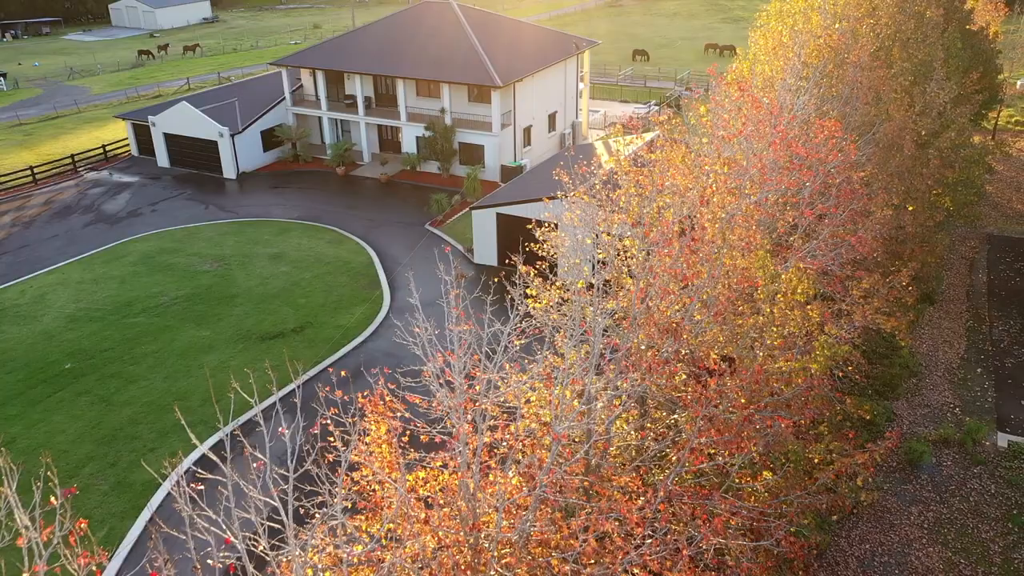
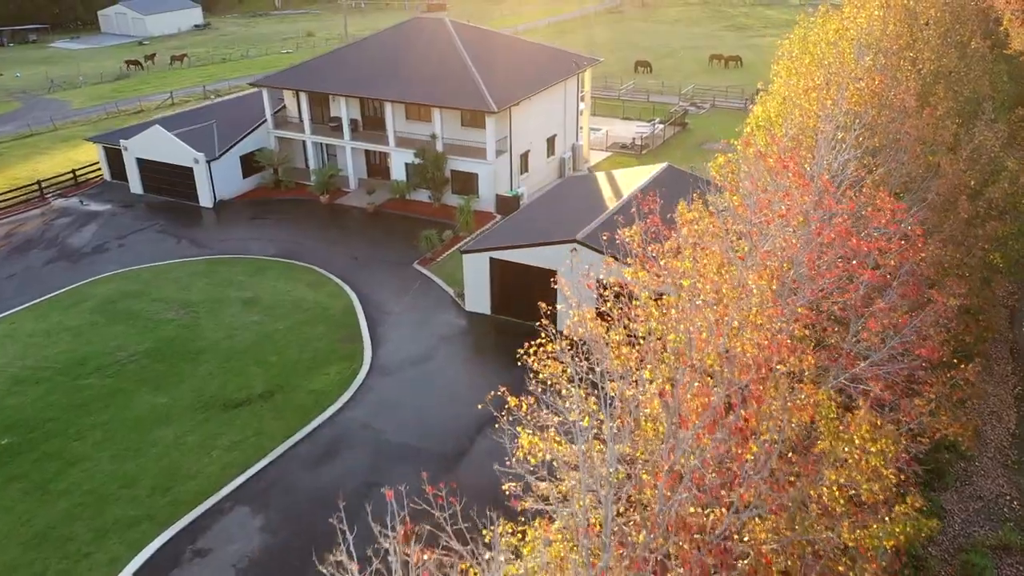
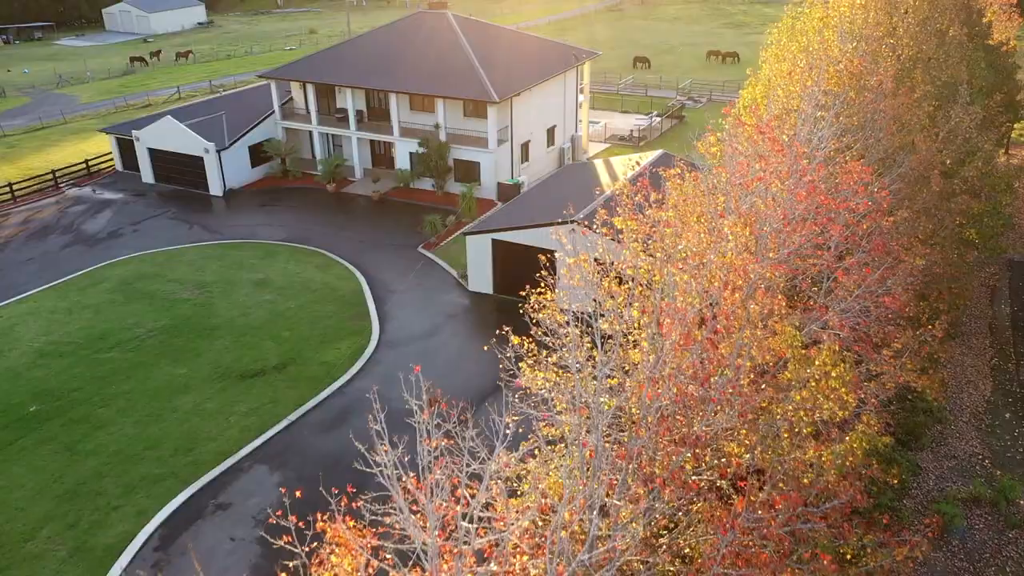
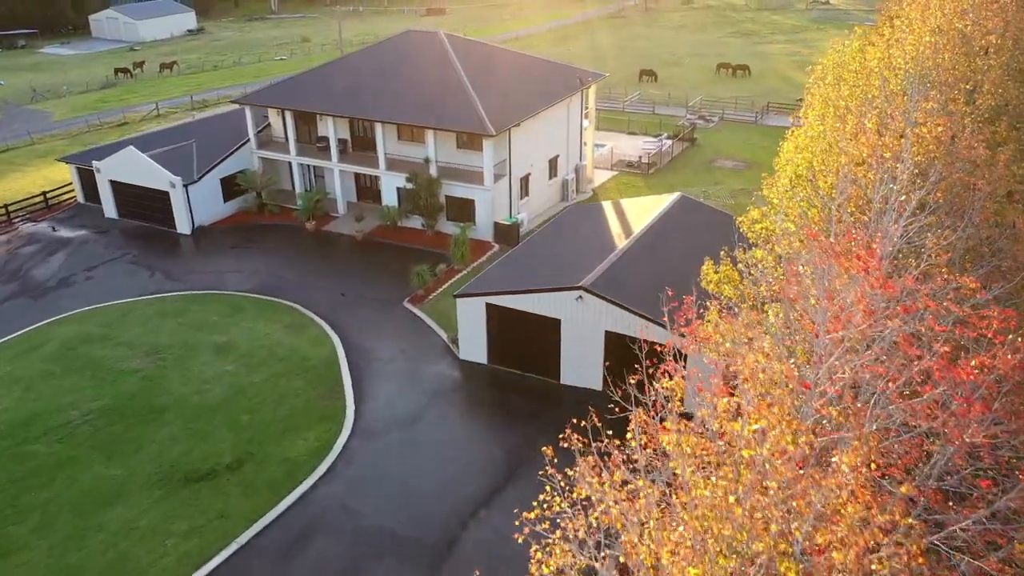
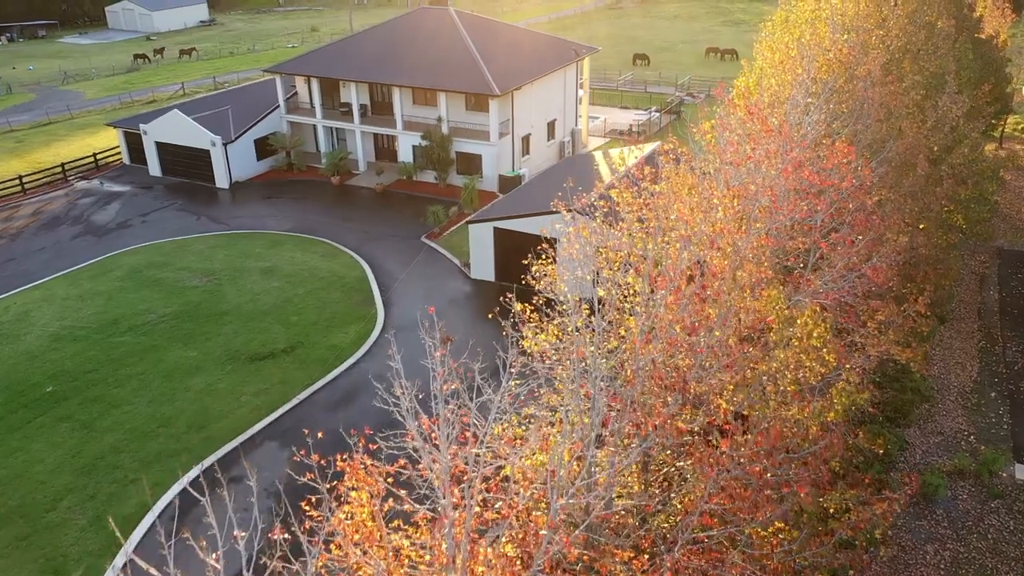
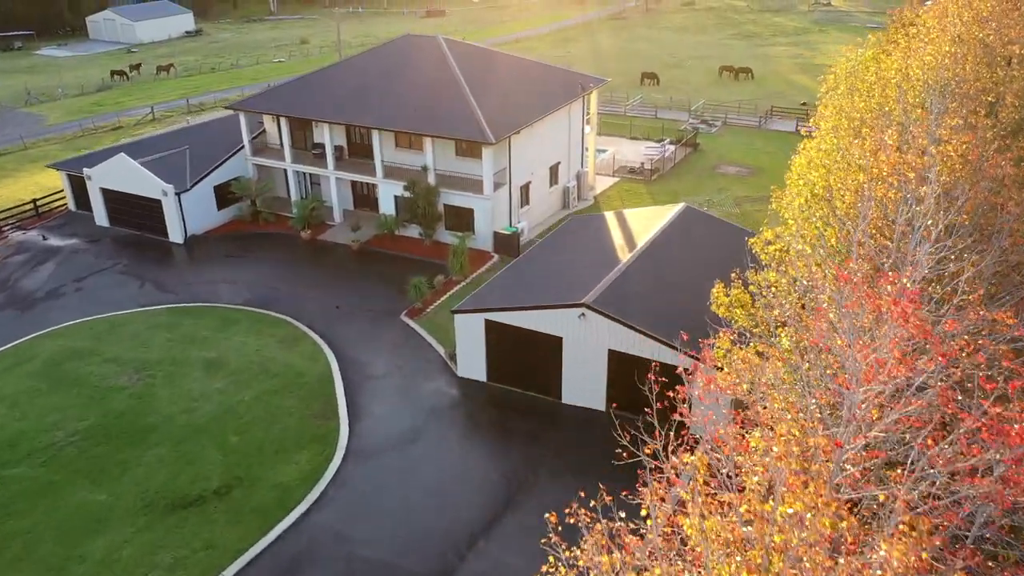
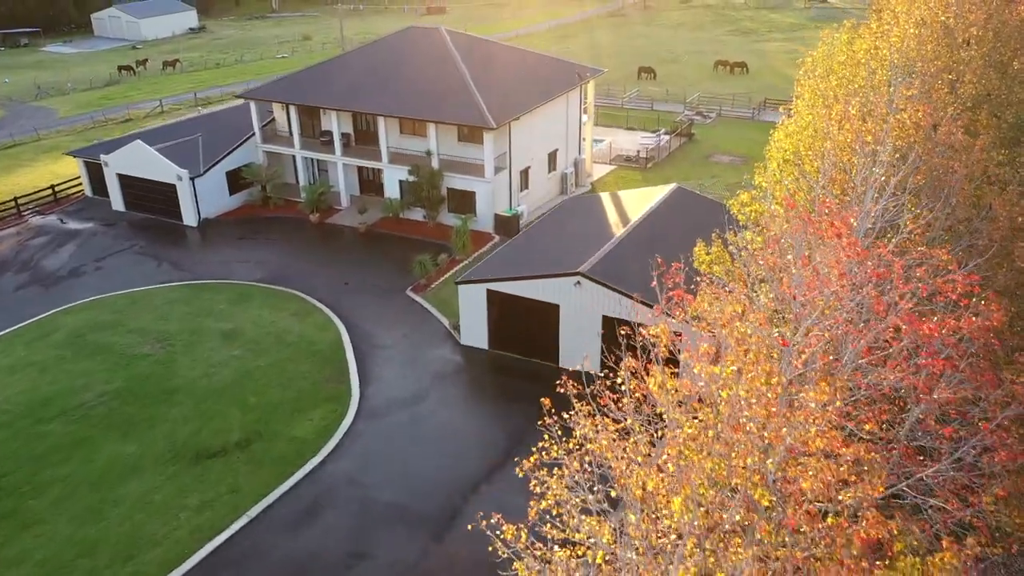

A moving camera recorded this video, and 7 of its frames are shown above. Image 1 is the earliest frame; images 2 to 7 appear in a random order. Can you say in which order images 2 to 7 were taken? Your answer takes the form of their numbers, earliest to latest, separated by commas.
5, 3, 2, 7, 4, 6
